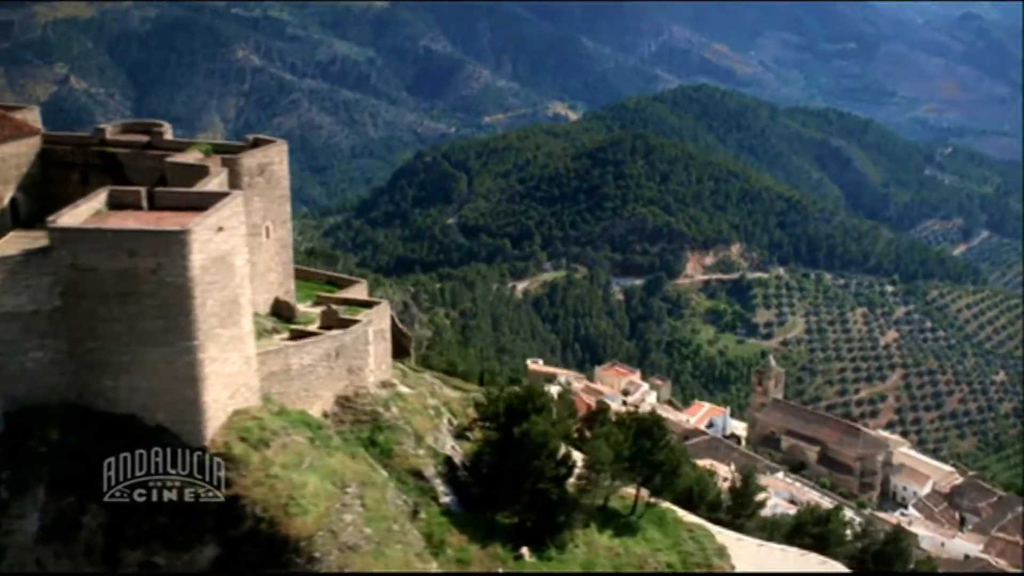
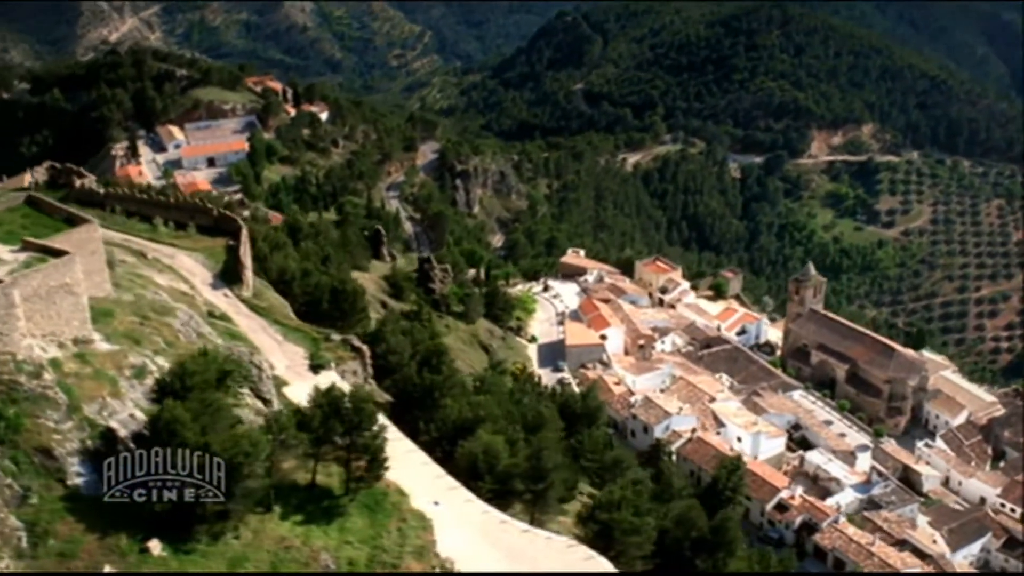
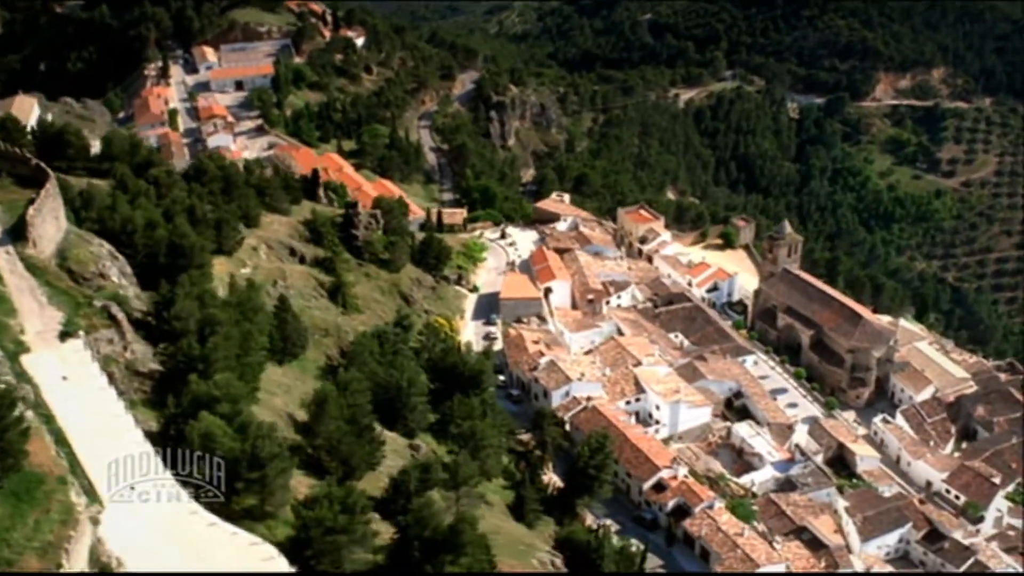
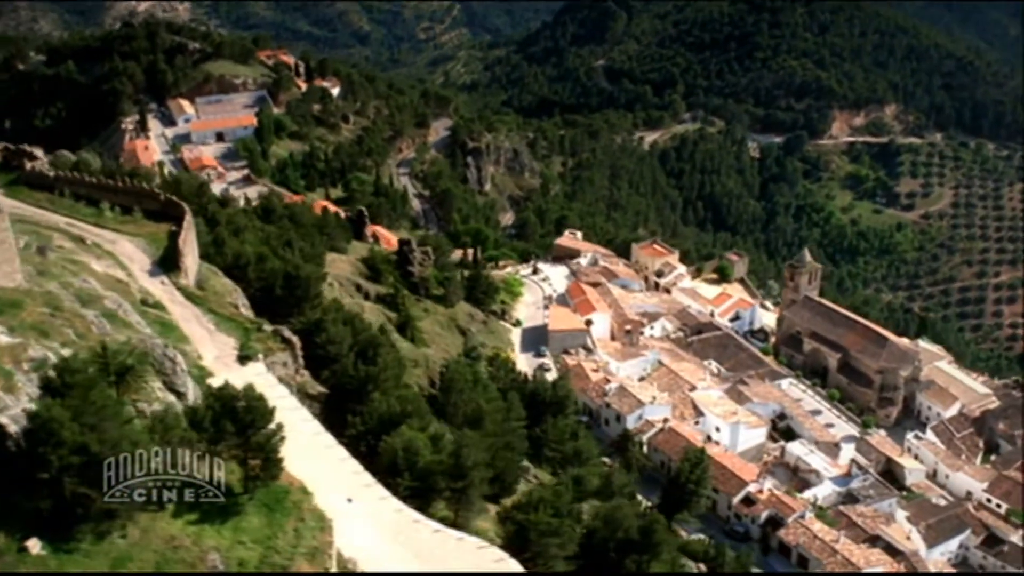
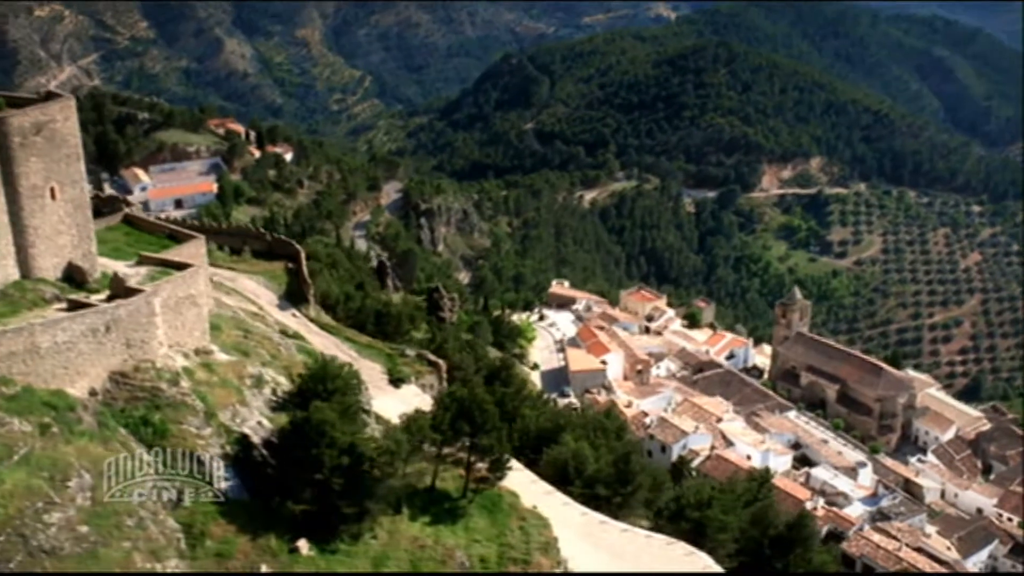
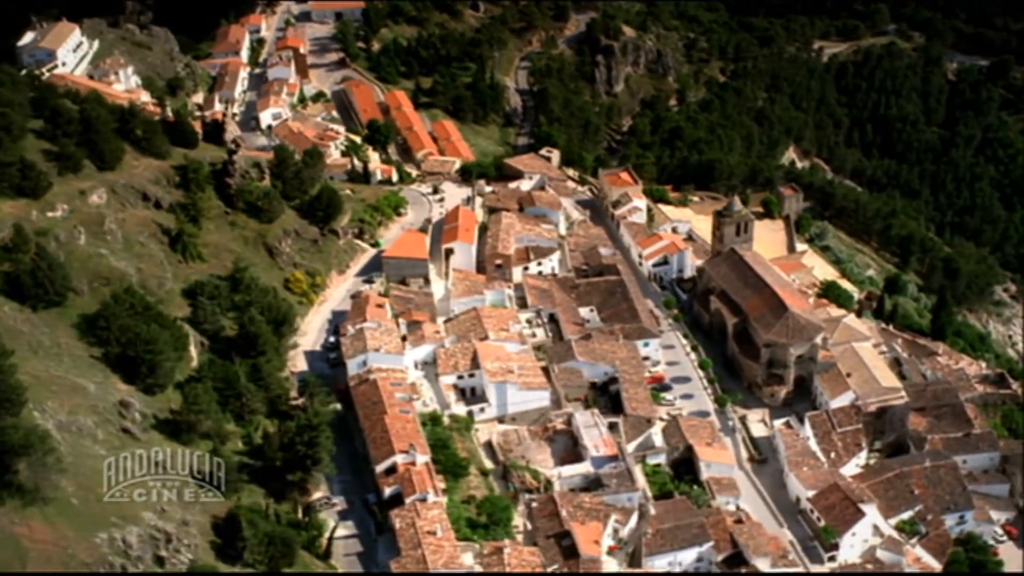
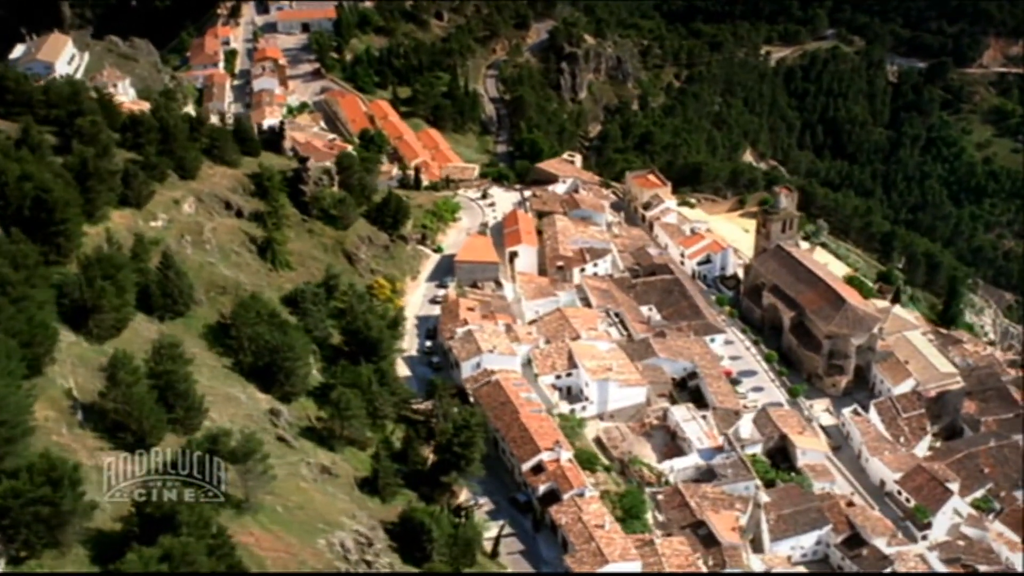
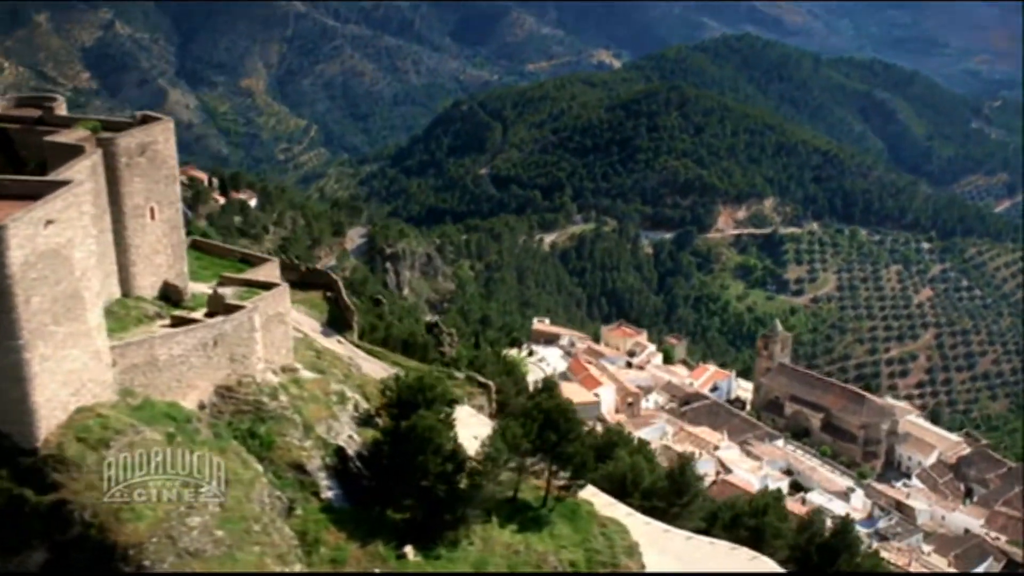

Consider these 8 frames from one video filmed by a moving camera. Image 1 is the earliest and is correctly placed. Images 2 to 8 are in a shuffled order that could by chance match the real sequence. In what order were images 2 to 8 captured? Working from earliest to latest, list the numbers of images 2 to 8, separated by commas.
8, 5, 2, 4, 3, 7, 6
